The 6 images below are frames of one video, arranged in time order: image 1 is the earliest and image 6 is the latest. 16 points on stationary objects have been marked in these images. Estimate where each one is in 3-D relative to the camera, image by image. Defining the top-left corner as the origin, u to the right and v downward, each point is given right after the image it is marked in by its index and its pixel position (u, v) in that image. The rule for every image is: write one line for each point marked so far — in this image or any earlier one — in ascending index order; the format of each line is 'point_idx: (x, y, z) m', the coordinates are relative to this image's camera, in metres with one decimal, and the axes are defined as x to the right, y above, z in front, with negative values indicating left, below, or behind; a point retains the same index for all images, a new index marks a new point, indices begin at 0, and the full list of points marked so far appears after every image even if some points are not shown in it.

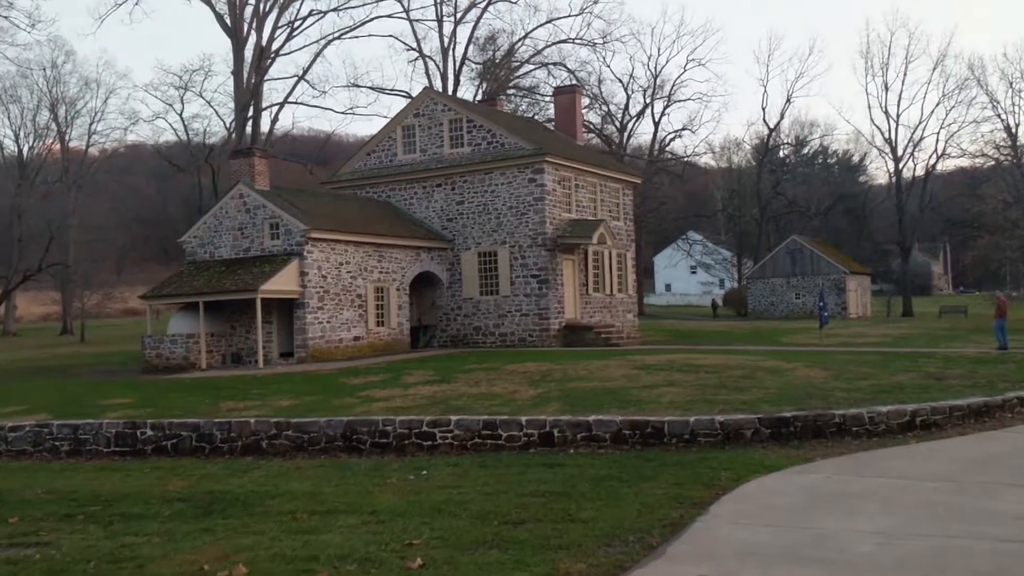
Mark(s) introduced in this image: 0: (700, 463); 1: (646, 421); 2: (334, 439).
0: (+2.1, -1.9, +10.2) m
1: (+1.6, -1.6, +11.3) m
2: (-2.3, -1.9, +11.9) m
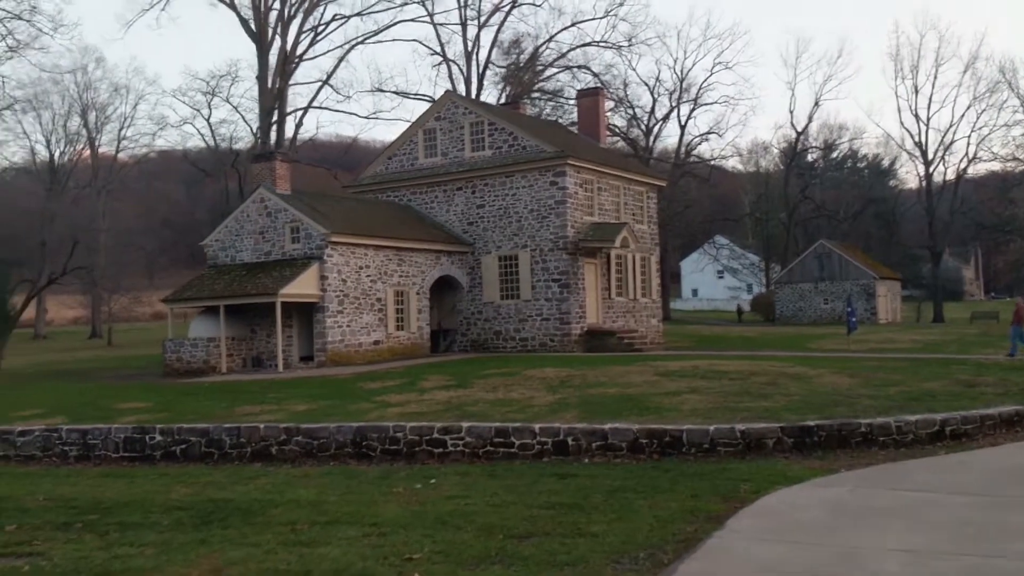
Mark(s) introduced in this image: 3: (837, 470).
0: (+2.2, -2.0, +9.8) m
1: (+1.8, -1.7, +10.9) m
2: (-2.1, -2.0, +11.7) m
3: (+3.4, -1.9, +9.9) m
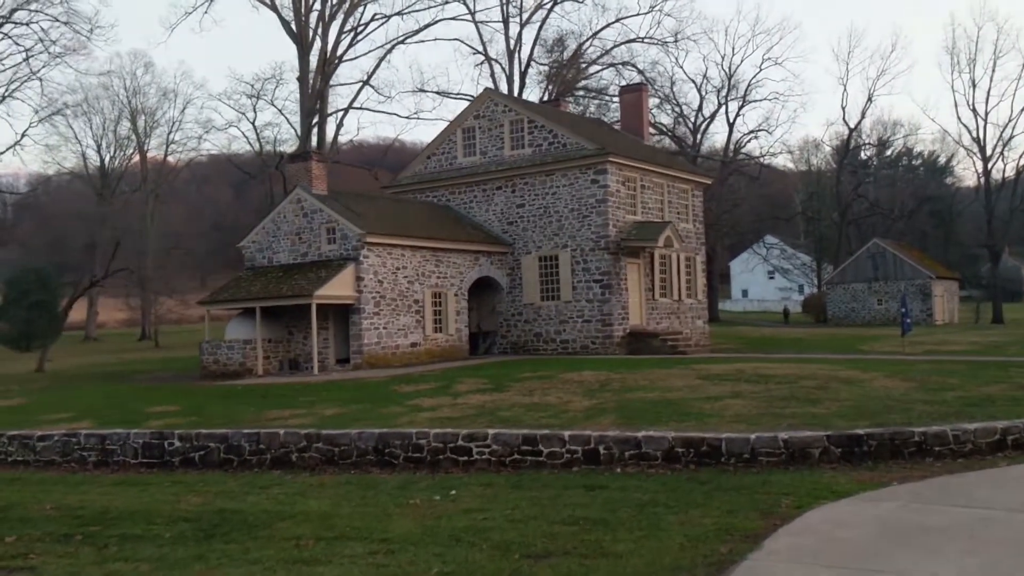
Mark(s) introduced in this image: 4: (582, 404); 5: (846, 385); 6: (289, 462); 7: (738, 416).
0: (+2.4, -1.9, +9.1) m
1: (+2.1, -1.6, +10.2) m
2: (-1.8, -2.0, +11.2) m
3: (+3.7, -1.9, +9.1) m
4: (+1.3, -2.1, +17.2) m
5: (+6.4, -1.9, +17.9) m
6: (-2.7, -2.1, +11.4) m
7: (+3.6, -2.0, +14.9) m
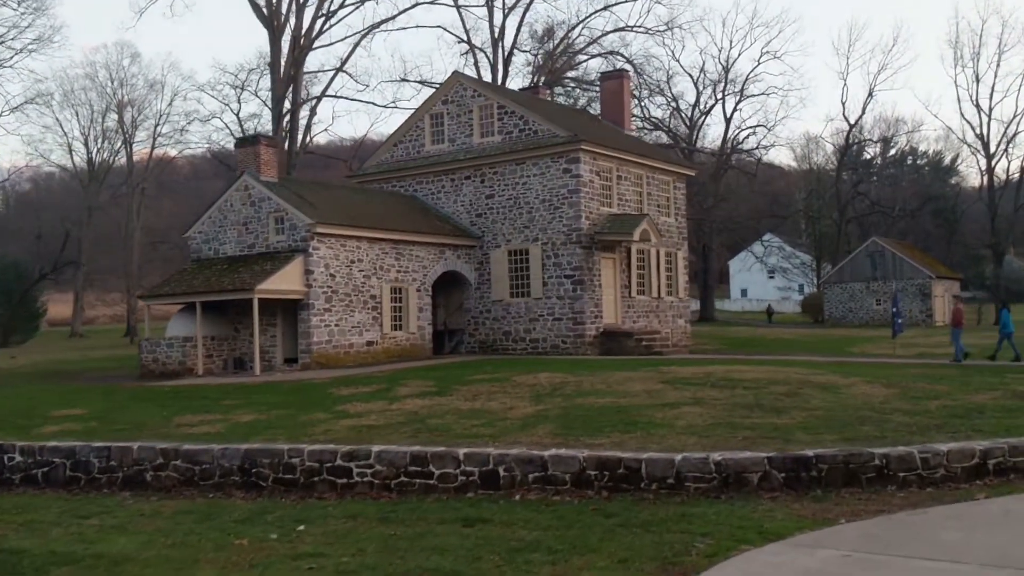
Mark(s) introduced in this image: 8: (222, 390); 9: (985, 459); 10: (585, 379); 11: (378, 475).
0: (+1.3, -1.9, +7.4) m
1: (+1.0, -1.6, +8.5) m
2: (-2.9, -1.9, +9.5) m
3: (+2.5, -1.8, +7.4) m
4: (+0.2, -2.0, +15.5) m
5: (+5.3, -1.8, +16.1) m
6: (-3.9, -2.0, +9.7) m
7: (+2.5, -2.0, +13.1) m
8: (-6.0, -2.1, +19.4) m
9: (+4.4, -1.6, +8.7) m
10: (+1.5, -1.8, +18.9) m
11: (-1.3, -1.8, +9.1) m
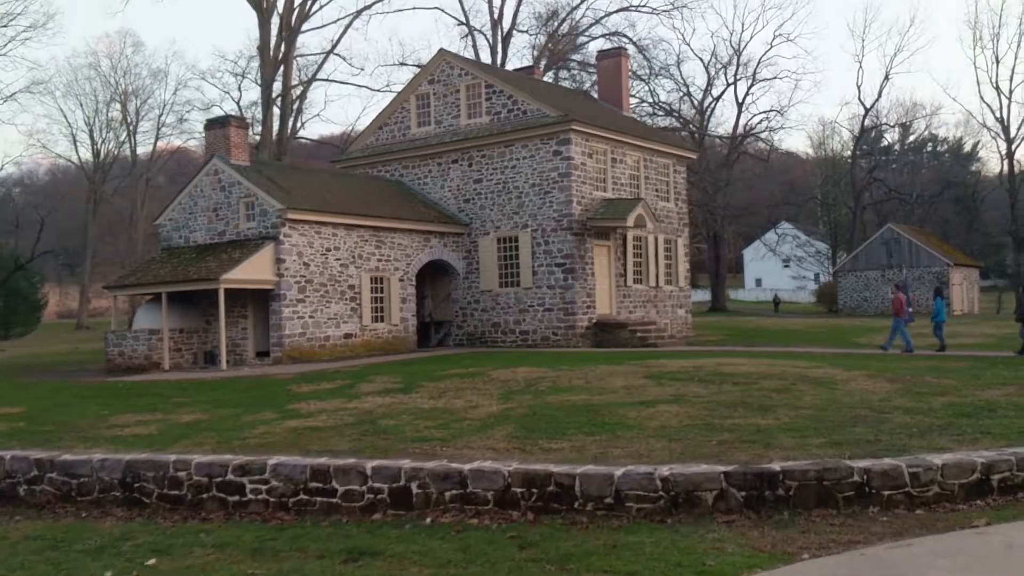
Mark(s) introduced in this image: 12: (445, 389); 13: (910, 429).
0: (+0.6, -1.7, +6.1) m
1: (+0.3, -1.4, +7.2) m
2: (-3.6, -1.8, +8.2) m
3: (+1.8, -1.7, +6.0) m
4: (-0.4, -1.8, +14.2) m
5: (+4.8, -1.6, +14.7) m
6: (-4.5, -1.9, +8.5) m
7: (+1.9, -1.8, +11.8) m
8: (-6.5, -1.9, +18.2) m
9: (+3.7, -1.4, +7.3) m
10: (+1.0, -1.6, +17.6) m
11: (-2.0, -1.7, +7.8) m
12: (-1.2, -1.8, +16.3) m
13: (+4.9, -1.7, +11.4) m
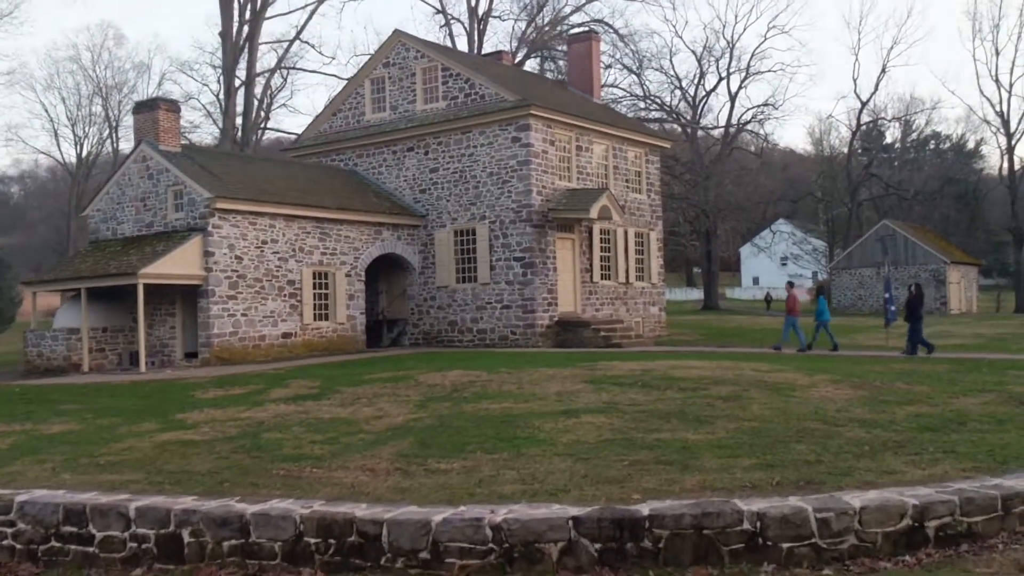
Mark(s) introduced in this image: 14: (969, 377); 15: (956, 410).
0: (-0.7, -1.7, +4.4) m
1: (-1.0, -1.4, +5.5) m
2: (-4.8, -1.7, +6.6) m
3: (+0.6, -1.6, +4.3) m
4: (-1.6, -1.8, +12.5) m
5: (+3.6, -1.5, +13.0) m
6: (-5.8, -1.8, +6.8) m
7: (+0.7, -1.7, +10.1) m
8: (-7.7, -1.8, +16.6) m
9: (+2.5, -1.4, +5.6) m
10: (-0.2, -1.5, +15.9) m
11: (-3.2, -1.6, +6.1) m
12: (-2.4, -1.7, +14.7) m
13: (+3.7, -1.6, +9.8) m
14: (+7.5, -1.5, +15.3) m
15: (+5.7, -1.6, +12.0) m
